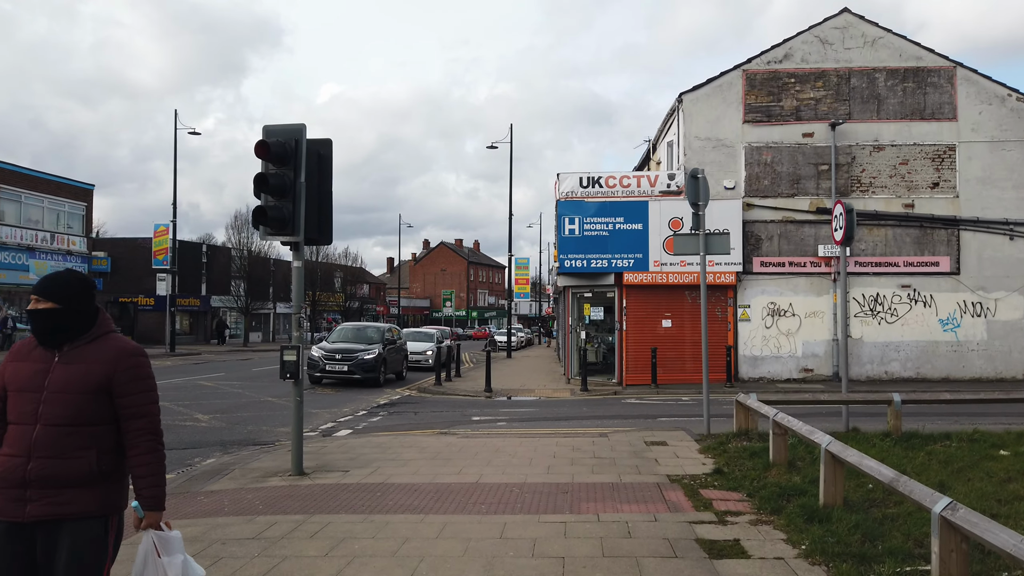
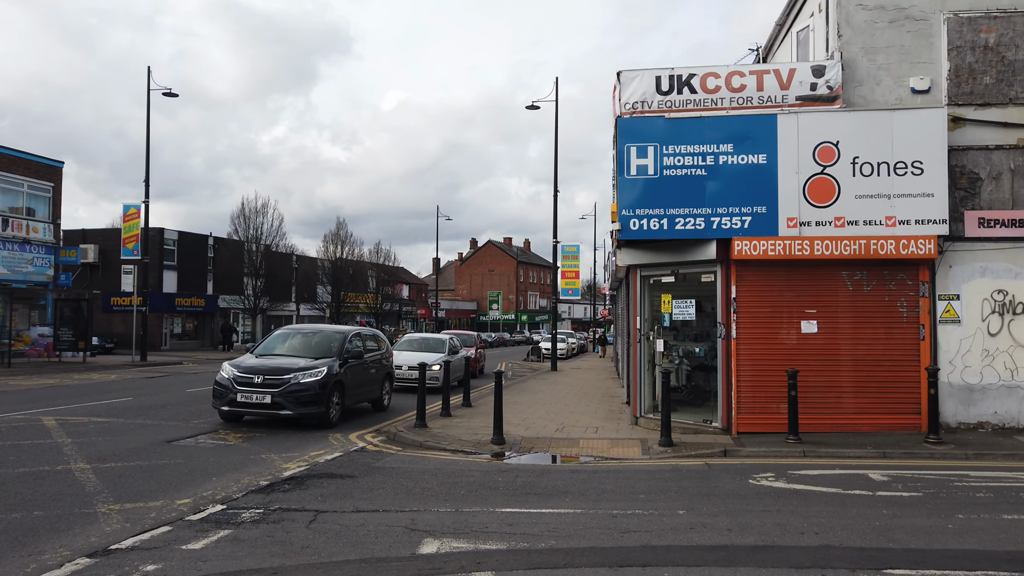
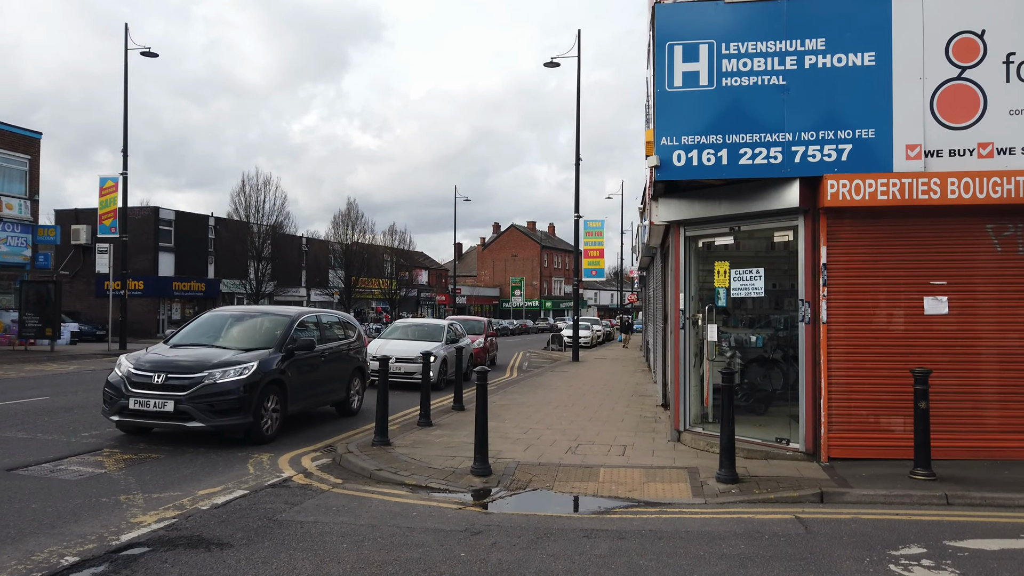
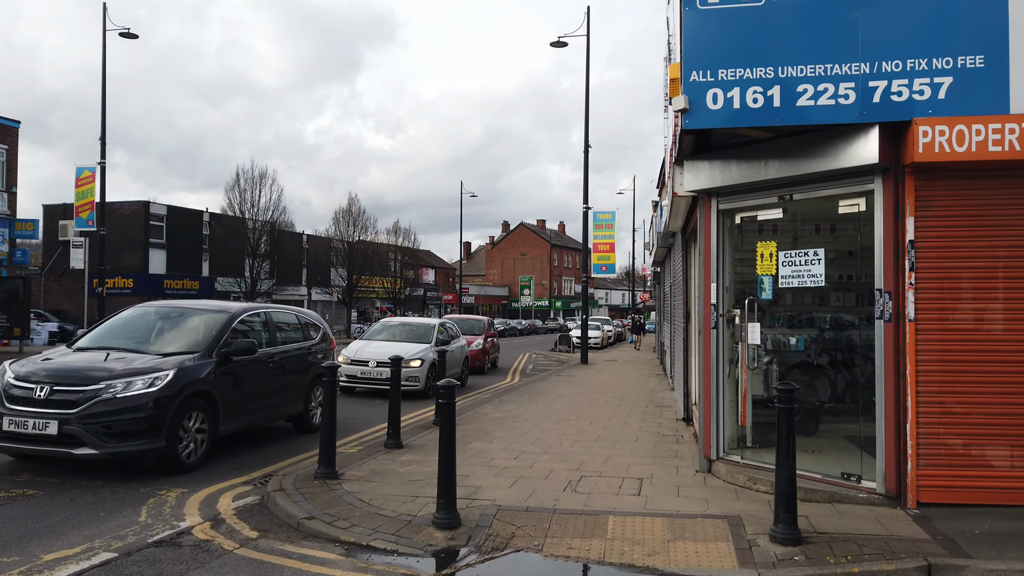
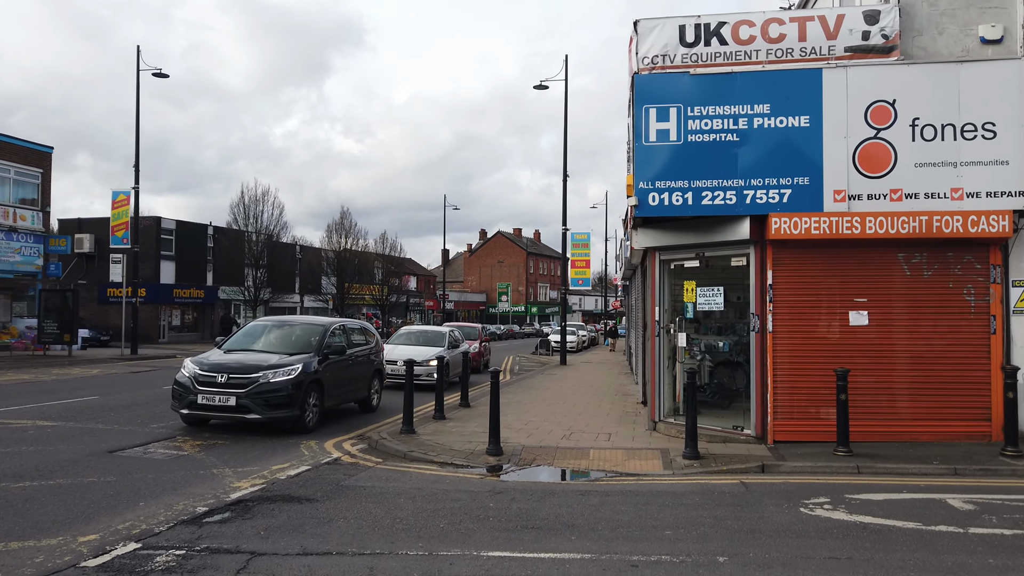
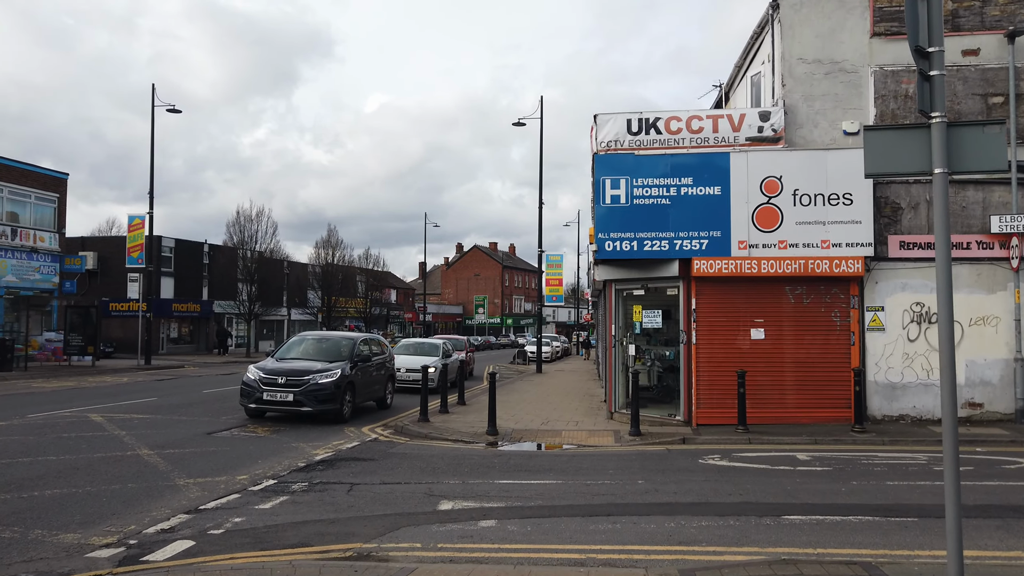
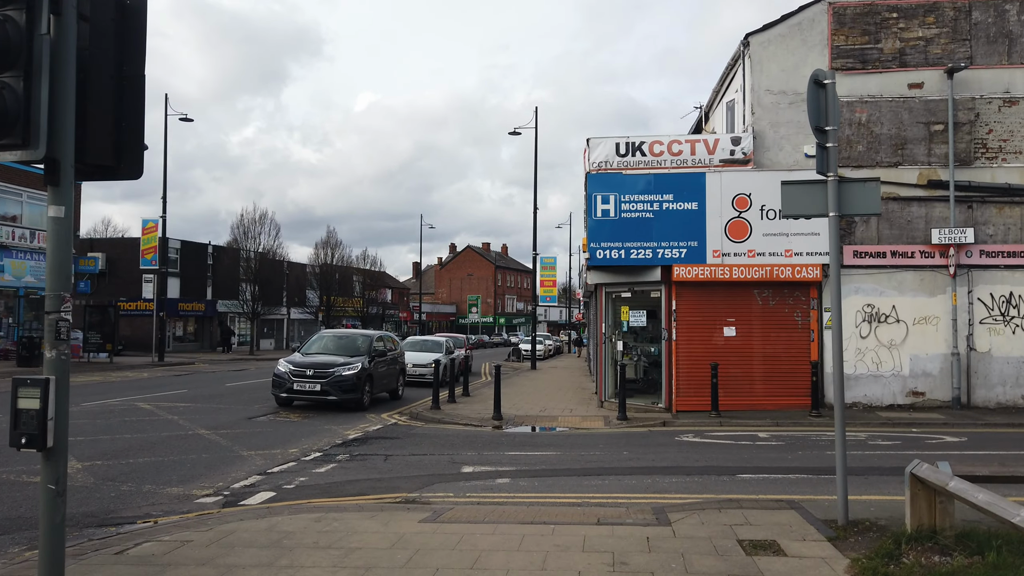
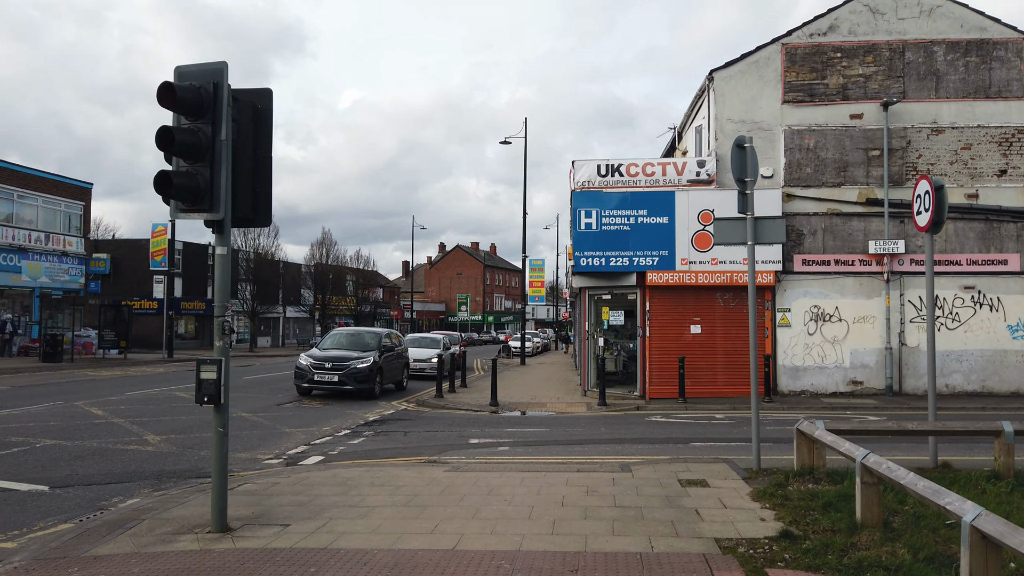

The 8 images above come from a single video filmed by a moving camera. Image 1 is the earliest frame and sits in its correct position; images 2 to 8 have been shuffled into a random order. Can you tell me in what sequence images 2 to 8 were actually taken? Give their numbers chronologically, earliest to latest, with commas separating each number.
8, 7, 6, 2, 5, 3, 4
